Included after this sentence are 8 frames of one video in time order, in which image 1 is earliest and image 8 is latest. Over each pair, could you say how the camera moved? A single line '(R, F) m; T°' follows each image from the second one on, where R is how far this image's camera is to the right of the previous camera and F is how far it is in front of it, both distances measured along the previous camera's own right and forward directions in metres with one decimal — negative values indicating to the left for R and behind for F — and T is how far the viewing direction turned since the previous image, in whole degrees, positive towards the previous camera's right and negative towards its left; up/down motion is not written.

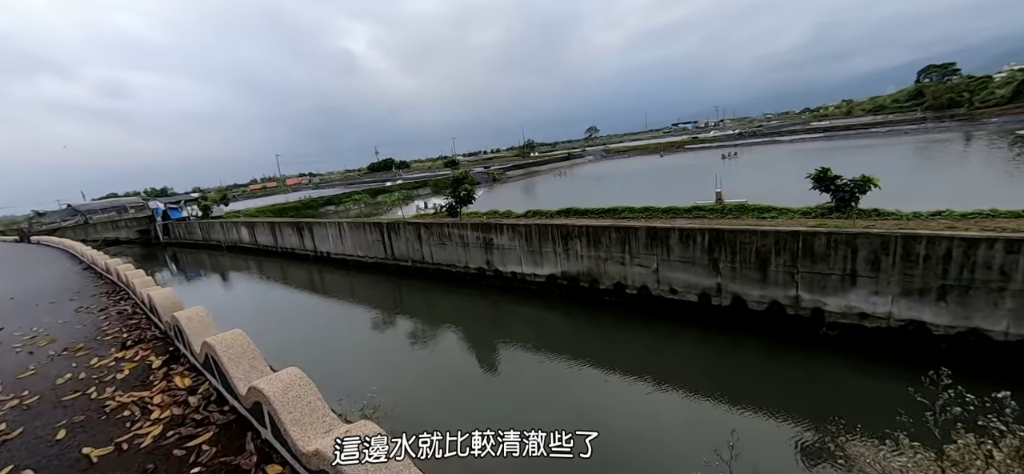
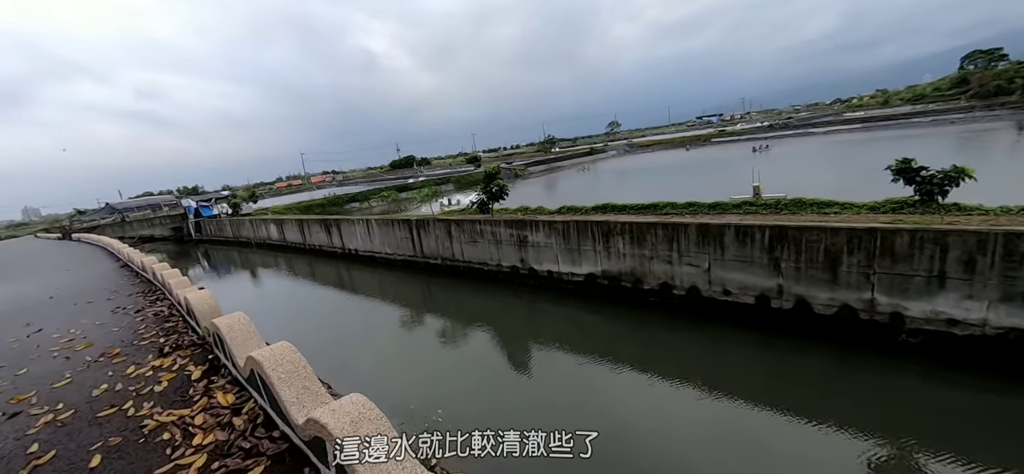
(-0.4, +0.4) m; -3°
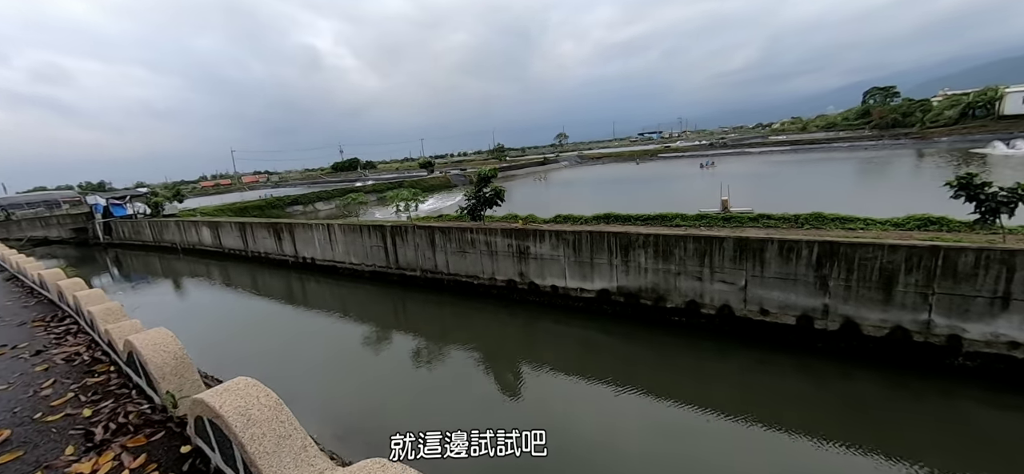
(-1.3, +1.2) m; +8°
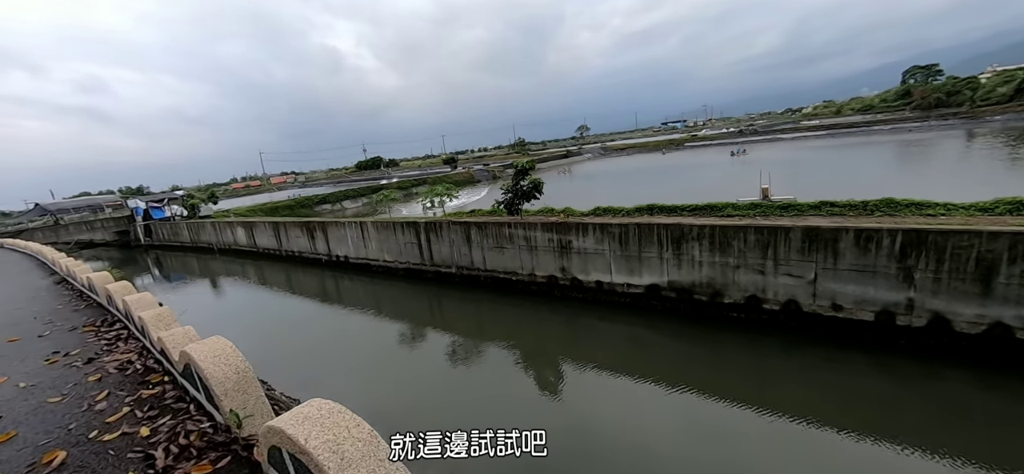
(-0.5, +0.4) m; -3°
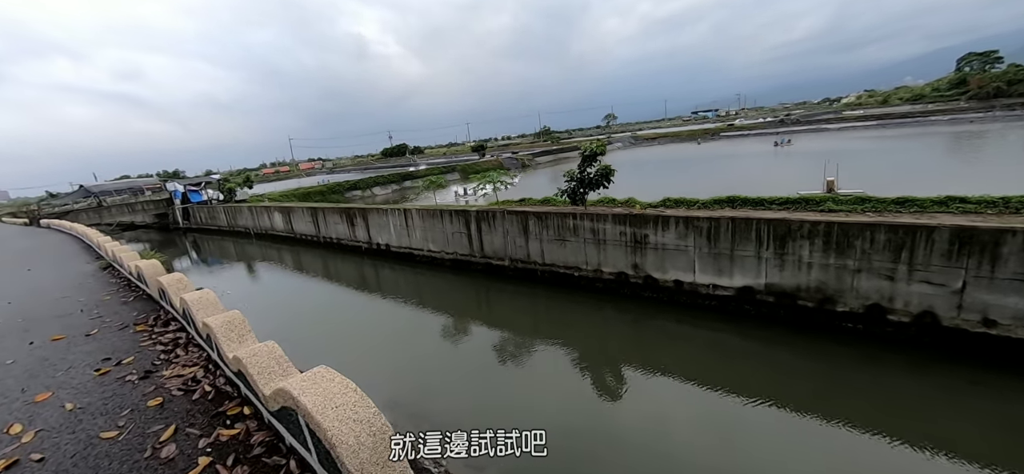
(-1.1, +0.9) m; -3°
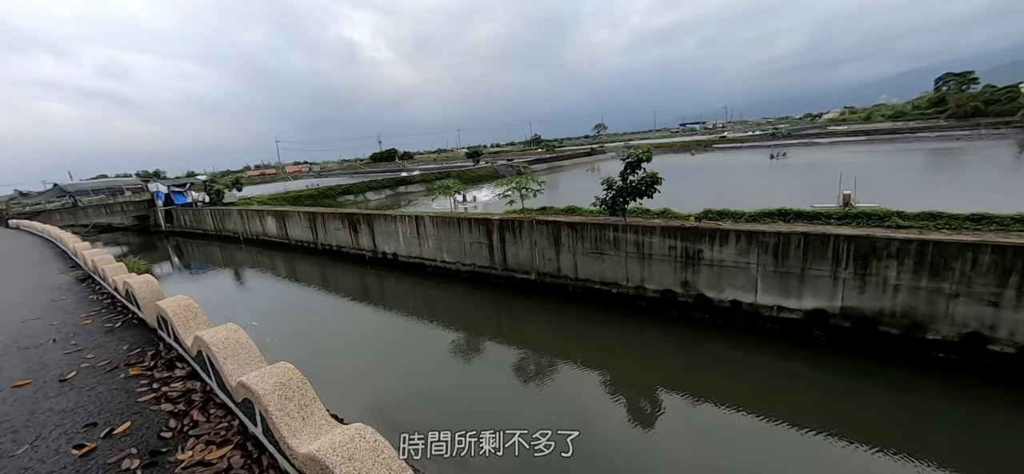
(-1.0, +0.9) m; +2°
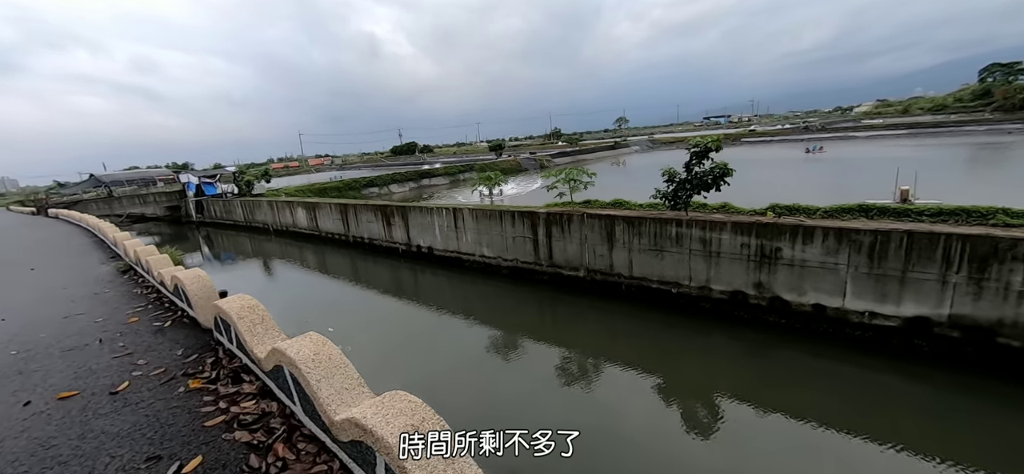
(-0.8, +0.6) m; -2°
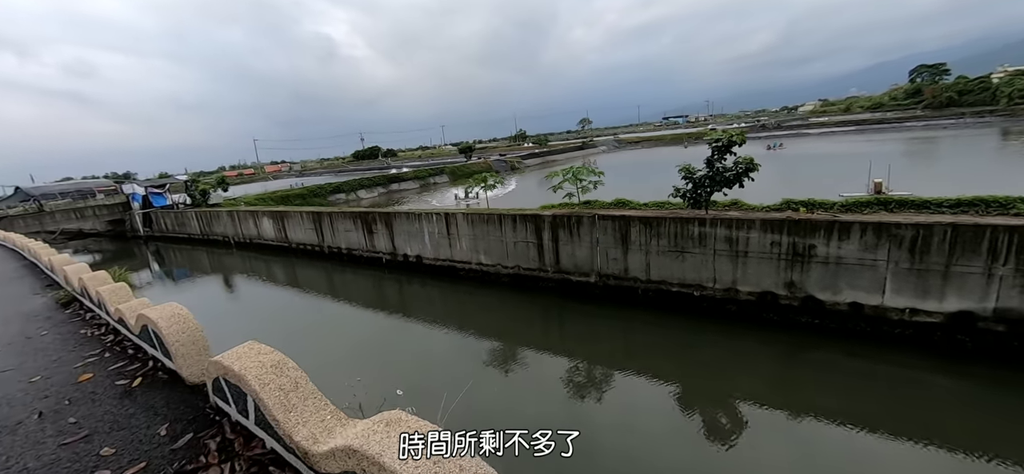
(-0.8, +0.8) m; +5°
